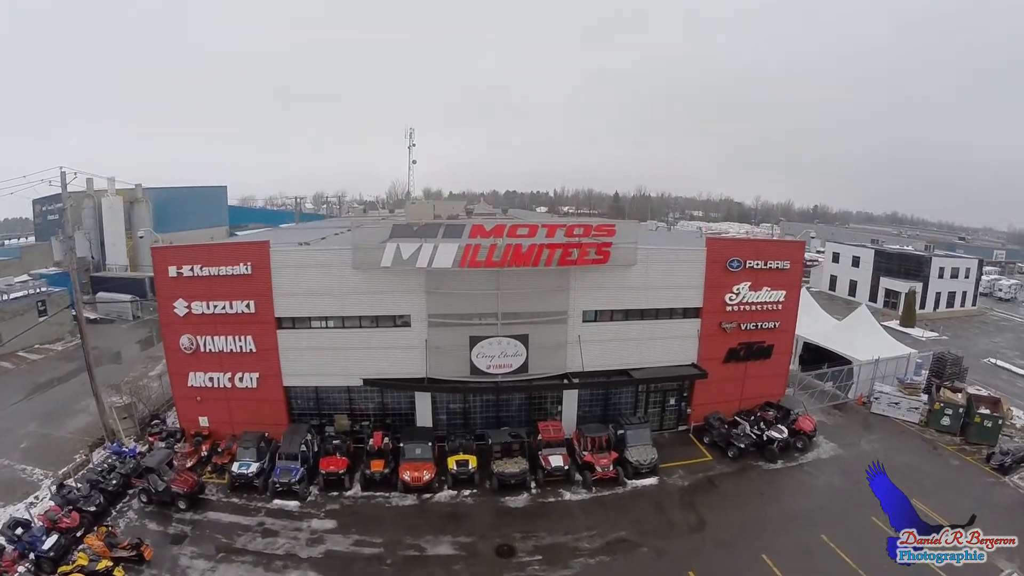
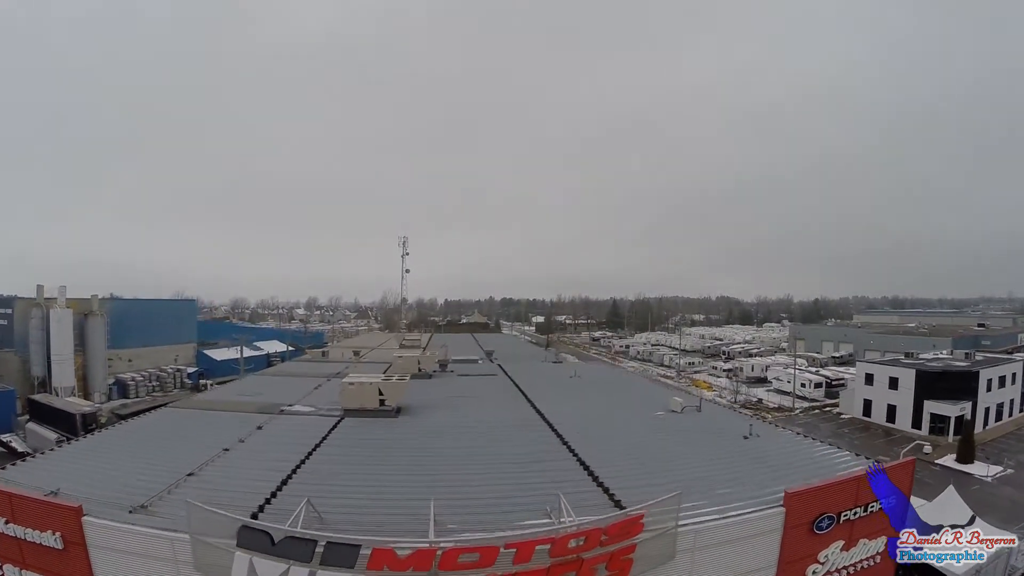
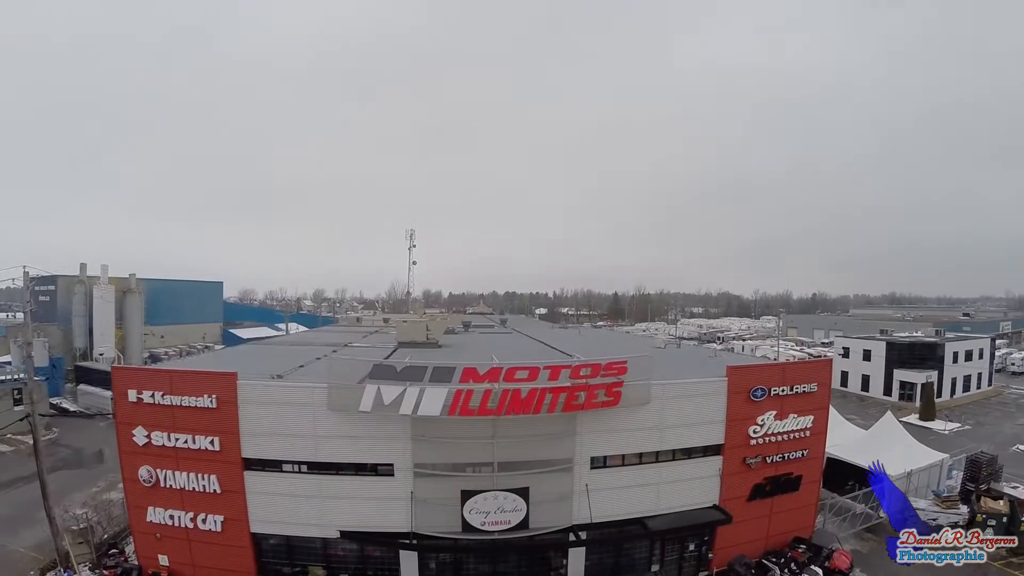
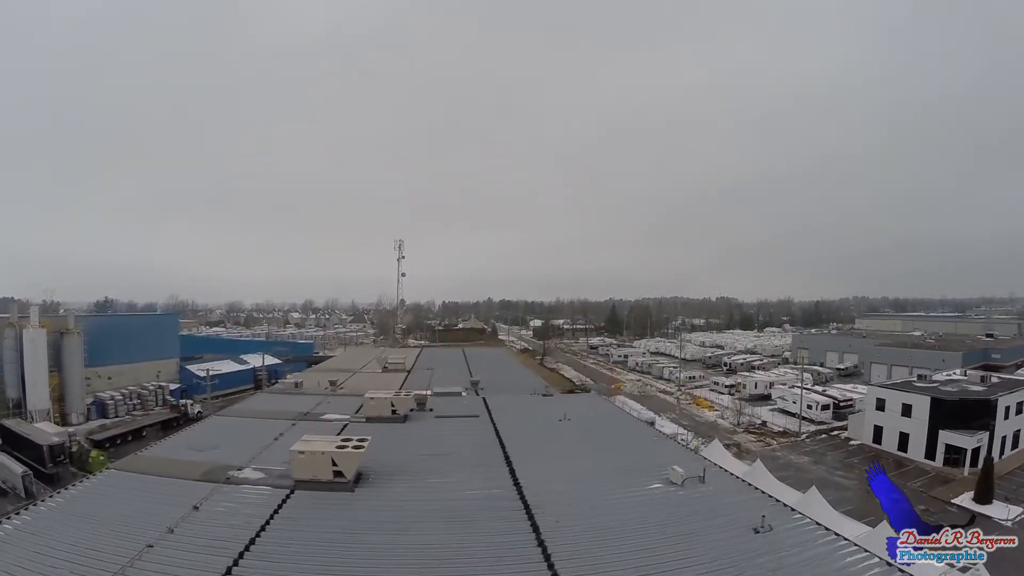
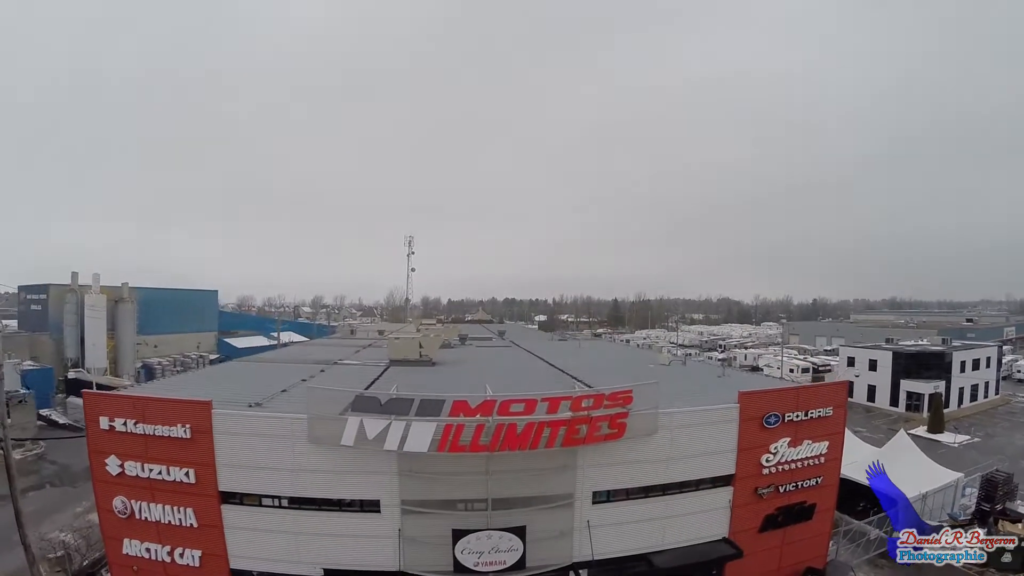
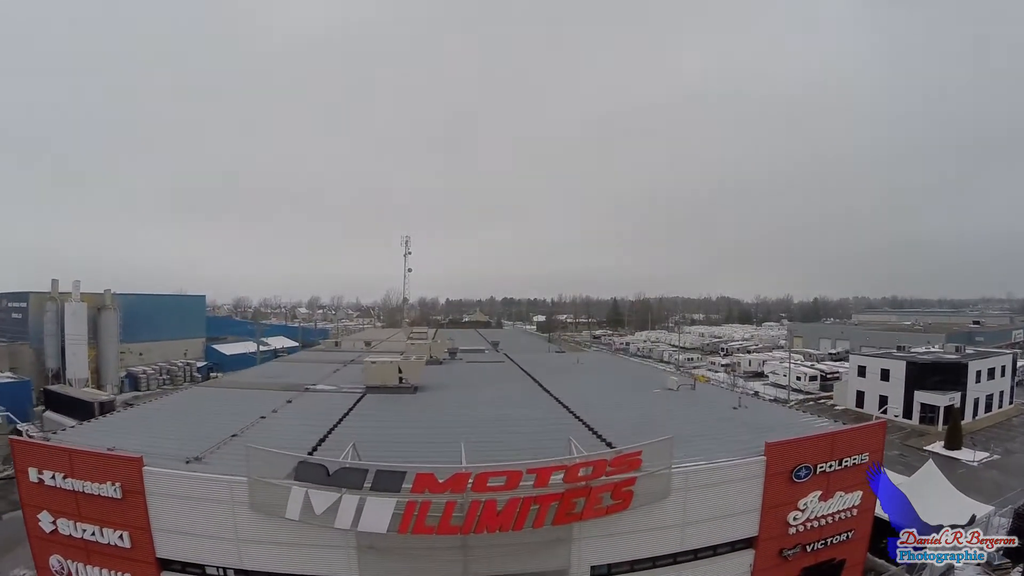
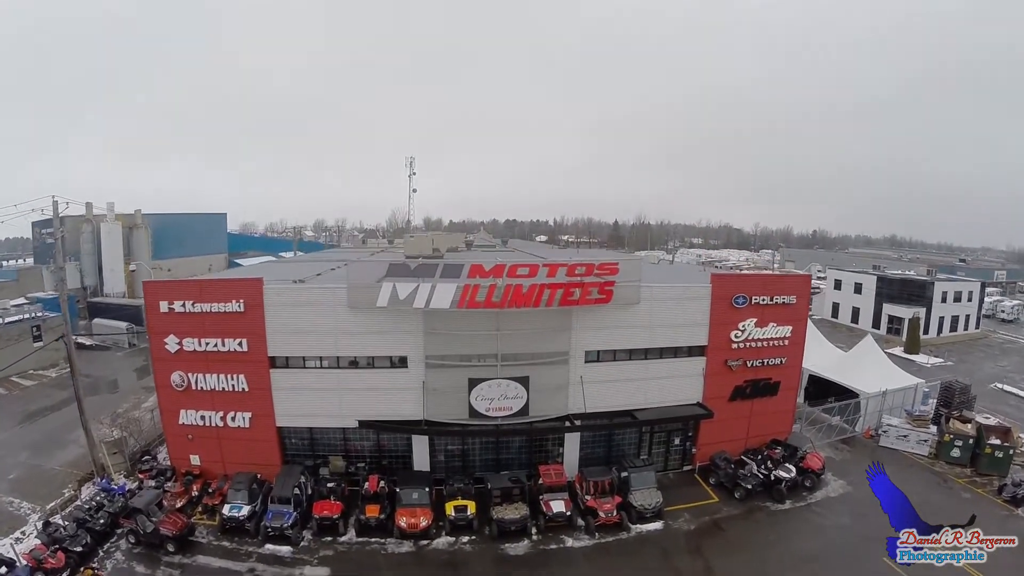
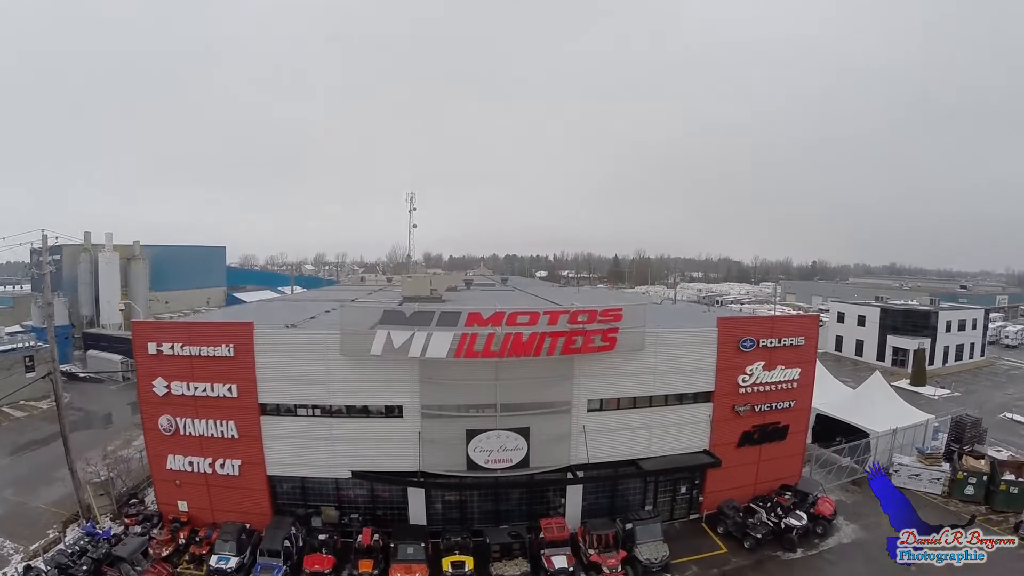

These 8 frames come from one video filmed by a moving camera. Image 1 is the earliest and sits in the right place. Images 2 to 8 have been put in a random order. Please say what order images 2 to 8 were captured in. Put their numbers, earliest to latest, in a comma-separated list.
7, 8, 3, 5, 6, 2, 4
